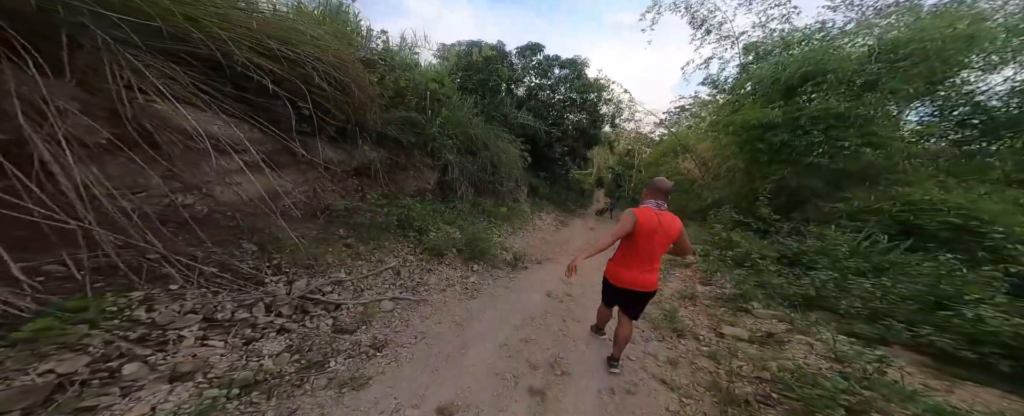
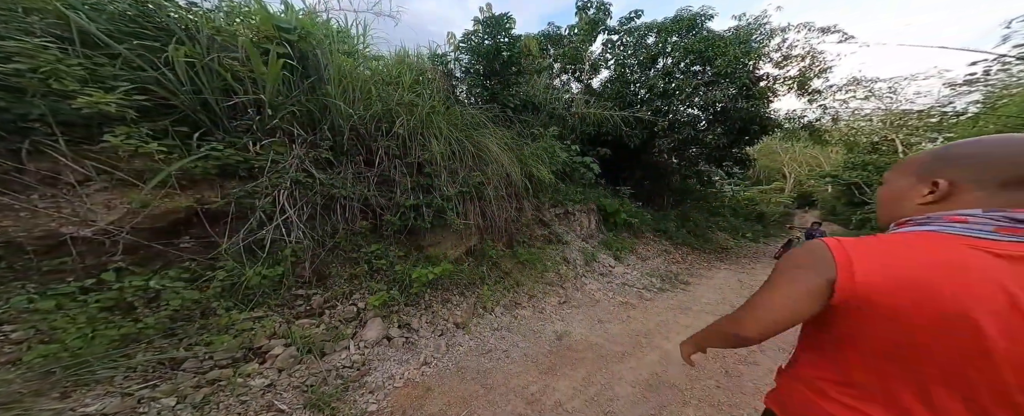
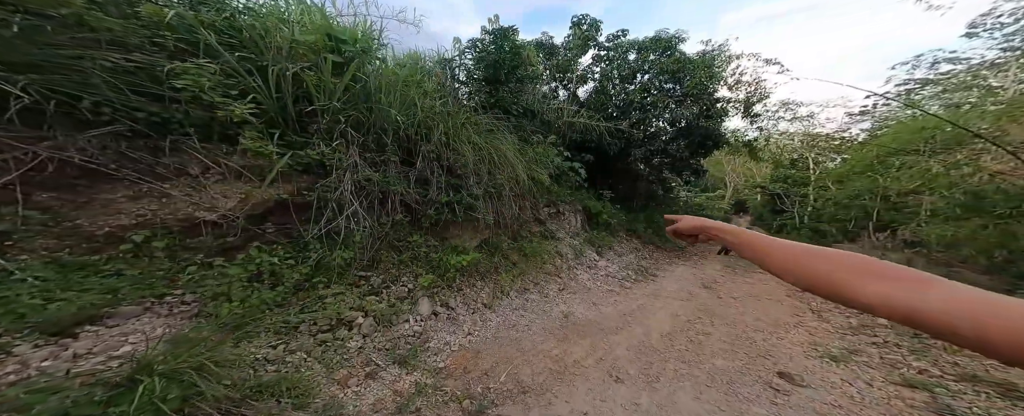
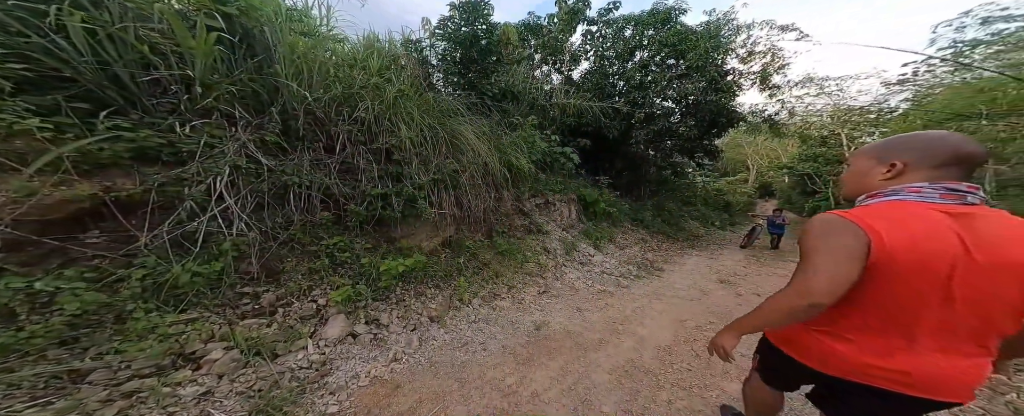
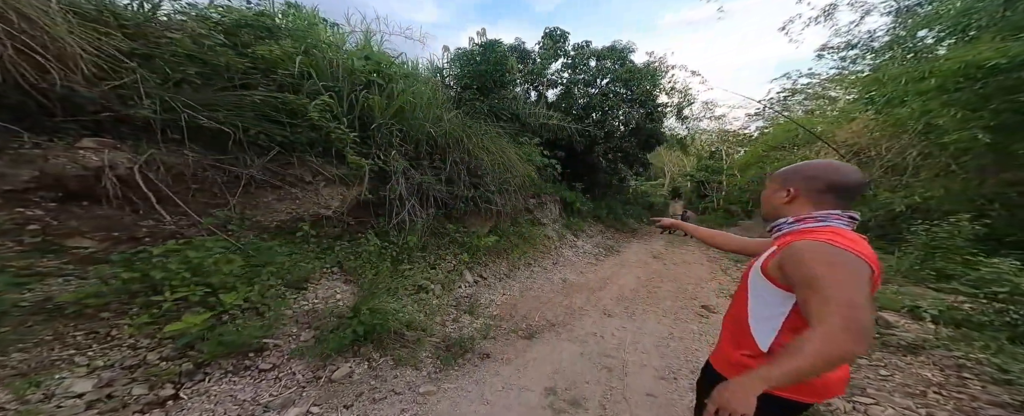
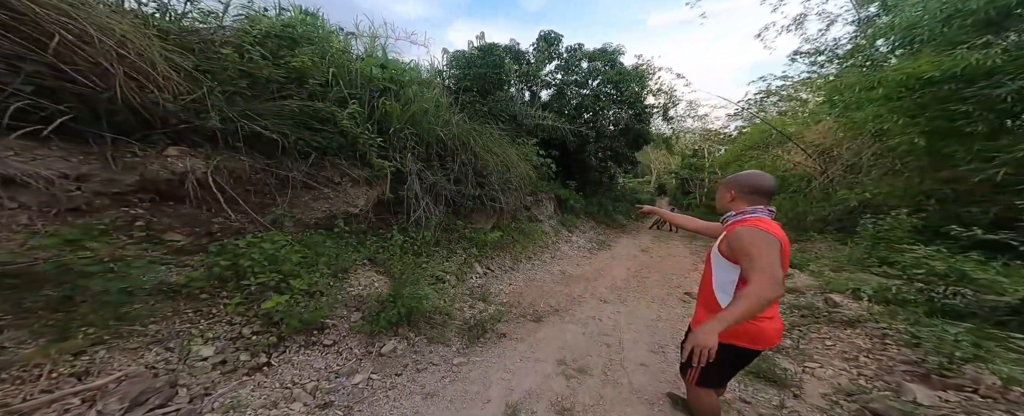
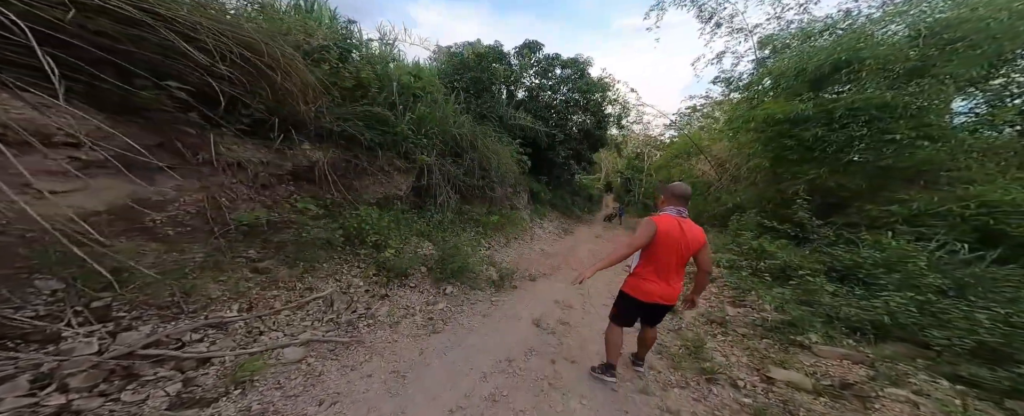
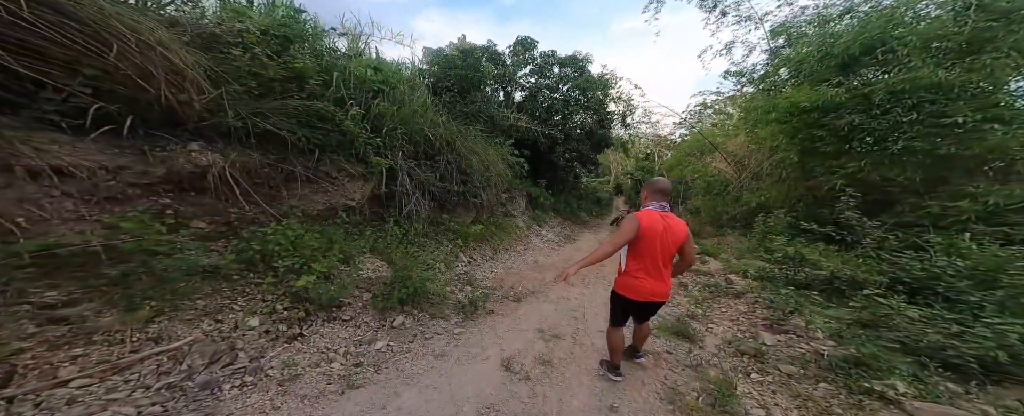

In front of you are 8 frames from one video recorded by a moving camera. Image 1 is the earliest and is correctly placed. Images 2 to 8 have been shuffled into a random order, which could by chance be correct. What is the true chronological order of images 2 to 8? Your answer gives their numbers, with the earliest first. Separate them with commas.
7, 8, 6, 5, 3, 2, 4
